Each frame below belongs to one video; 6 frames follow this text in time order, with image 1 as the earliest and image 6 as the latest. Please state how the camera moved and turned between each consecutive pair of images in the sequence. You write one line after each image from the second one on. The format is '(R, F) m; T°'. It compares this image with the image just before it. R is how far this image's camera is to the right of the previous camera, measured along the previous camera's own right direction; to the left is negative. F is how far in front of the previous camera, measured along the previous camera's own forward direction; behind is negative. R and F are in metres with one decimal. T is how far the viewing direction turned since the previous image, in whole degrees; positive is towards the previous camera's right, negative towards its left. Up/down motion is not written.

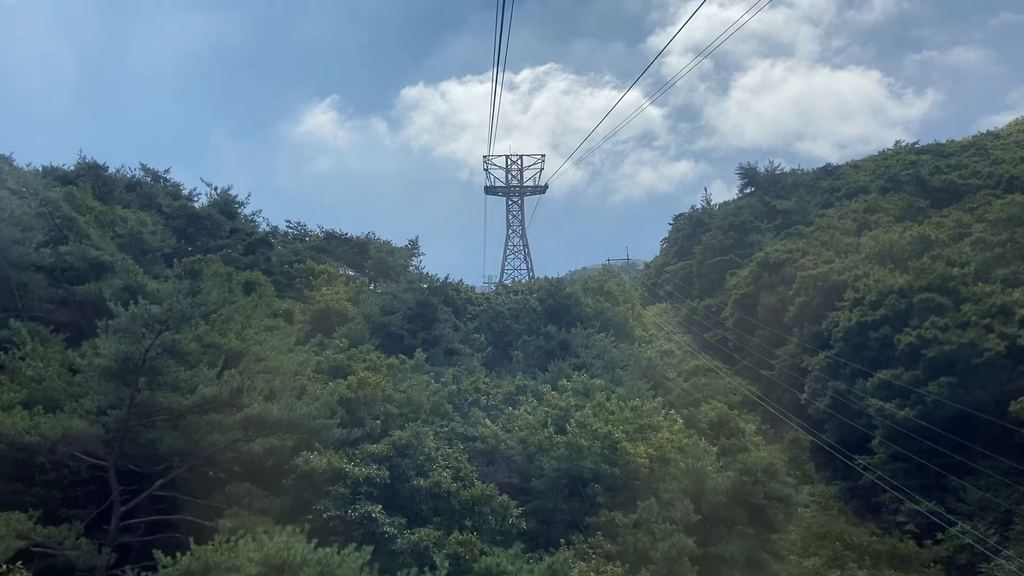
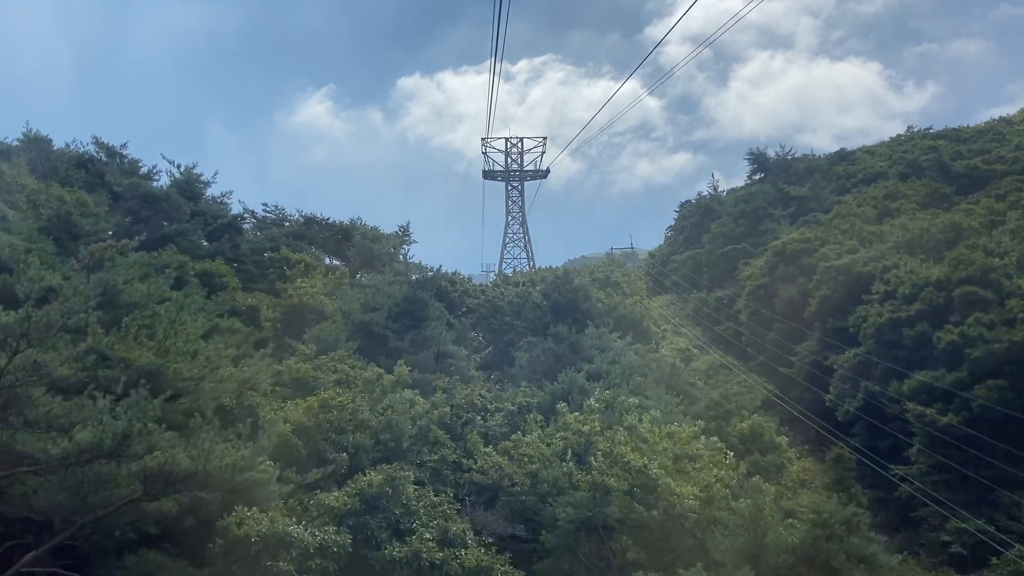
(-0.2, +4.7) m; 0°
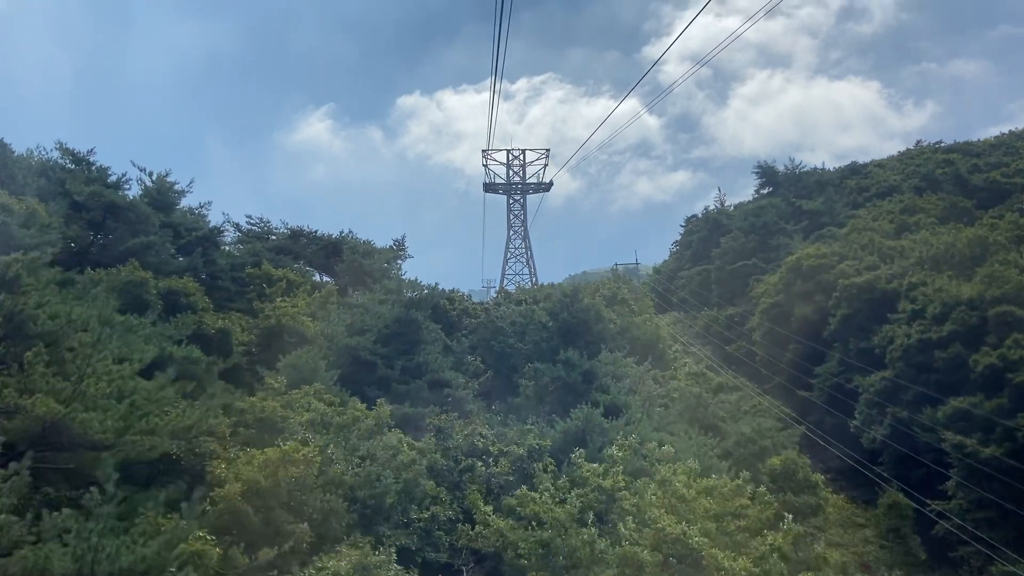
(-0.1, +3.2) m; 0°
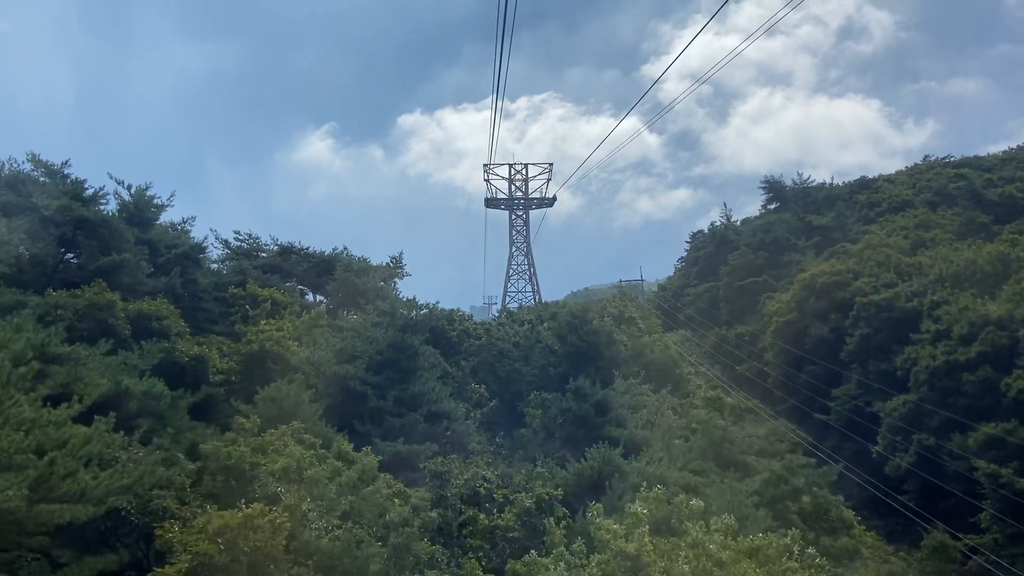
(-0.1, +2.3) m; 0°
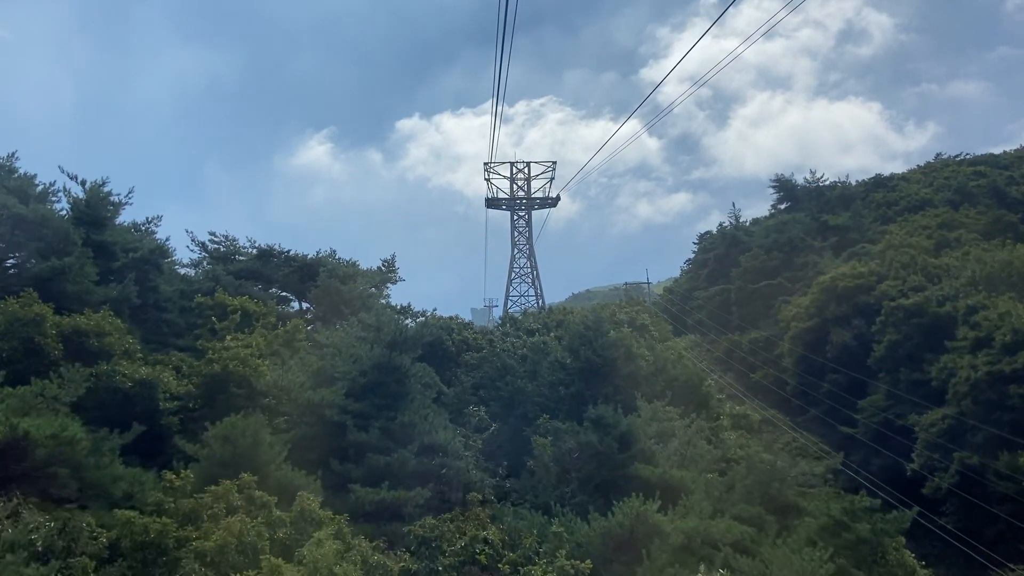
(-0.2, +3.6) m; 0°
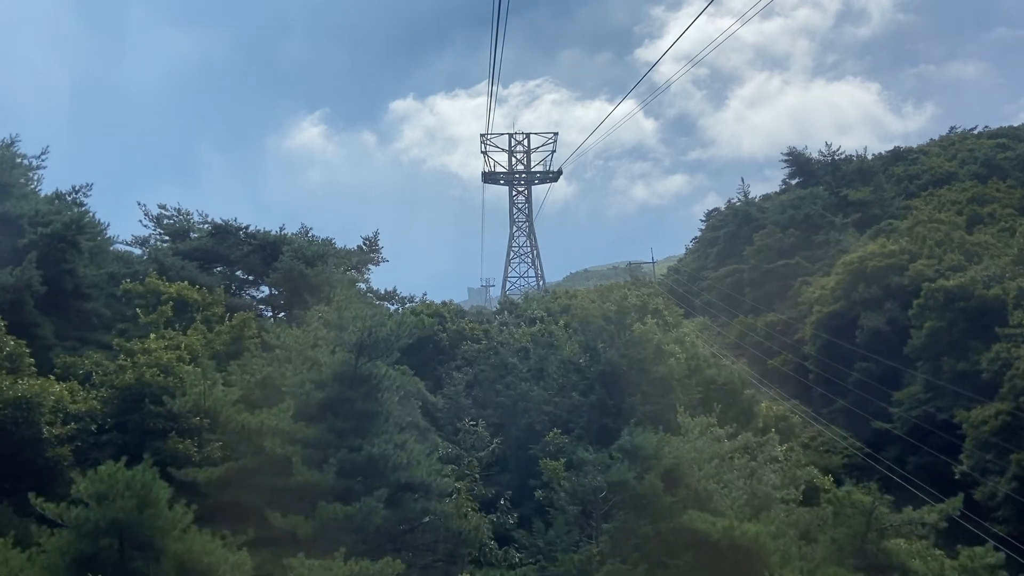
(-0.2, +5.0) m; 0°
